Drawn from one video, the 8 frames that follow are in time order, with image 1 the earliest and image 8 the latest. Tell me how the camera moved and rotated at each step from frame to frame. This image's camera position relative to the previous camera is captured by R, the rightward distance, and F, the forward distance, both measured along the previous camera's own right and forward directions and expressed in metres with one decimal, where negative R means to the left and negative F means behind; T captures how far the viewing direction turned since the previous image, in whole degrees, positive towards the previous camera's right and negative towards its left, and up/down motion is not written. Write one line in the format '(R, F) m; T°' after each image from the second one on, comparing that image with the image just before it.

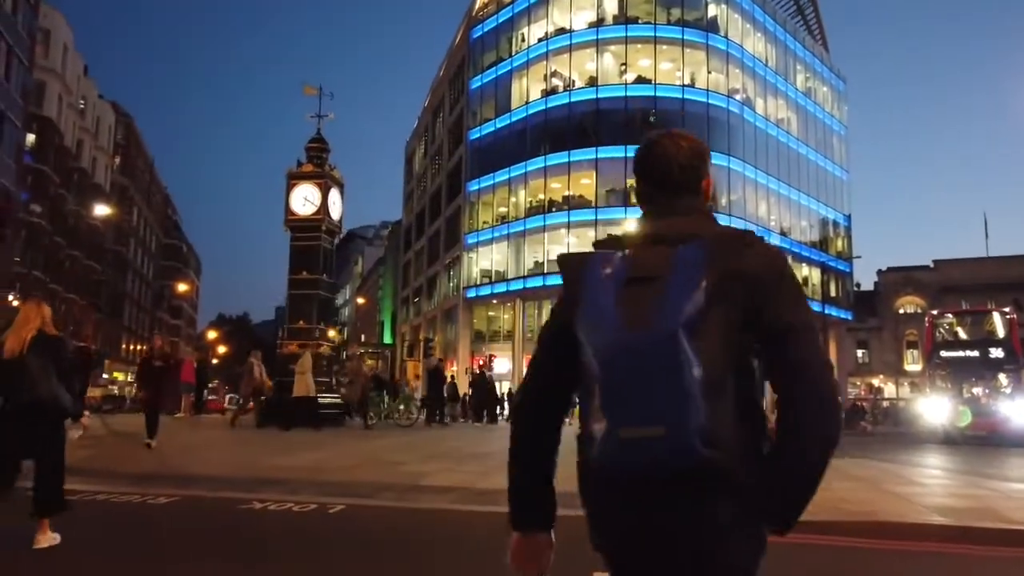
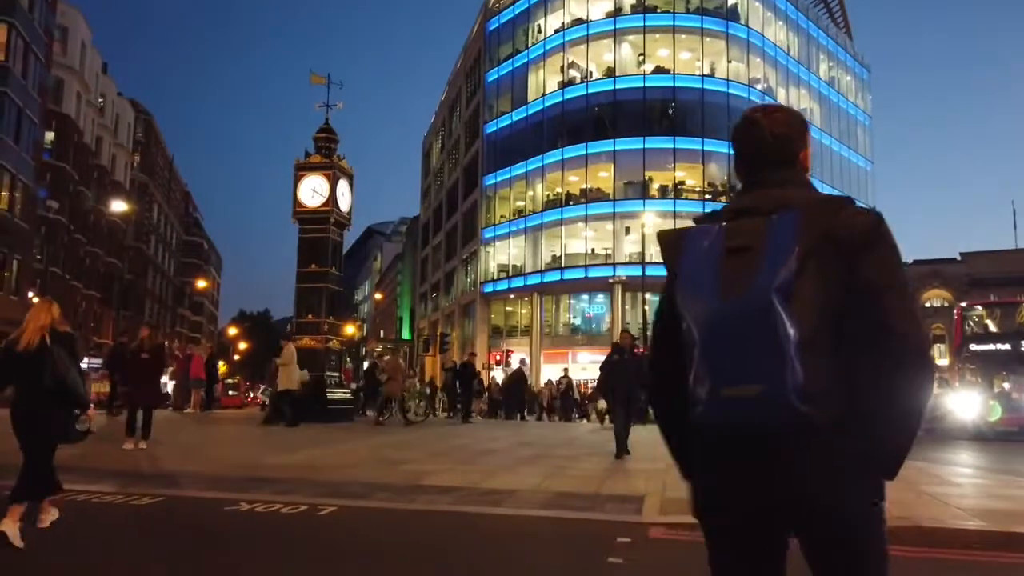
(+0.2, +0.5) m; -1°
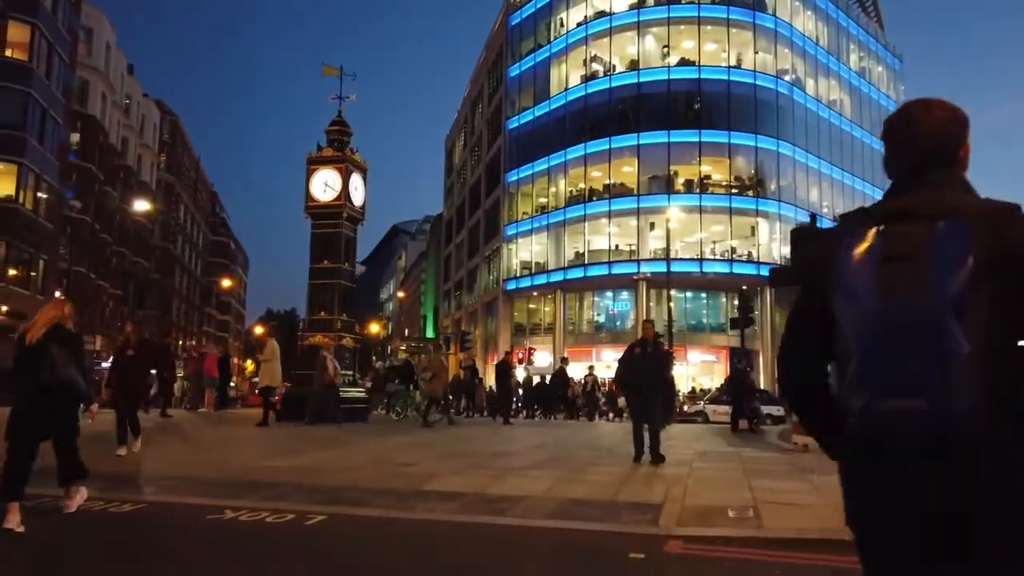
(+0.2, +0.6) m; -2°
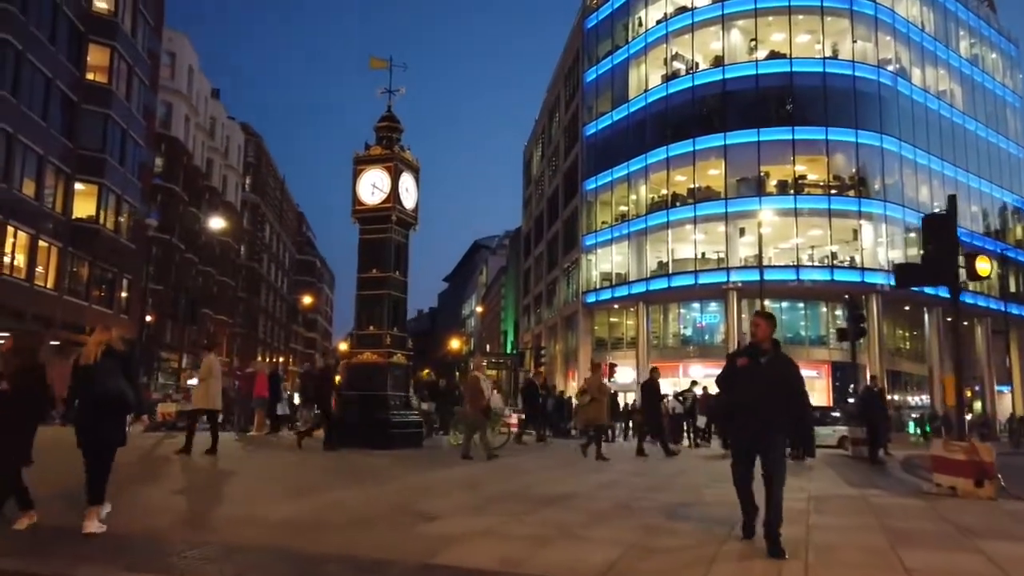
(+0.3, +2.0) m; -6°
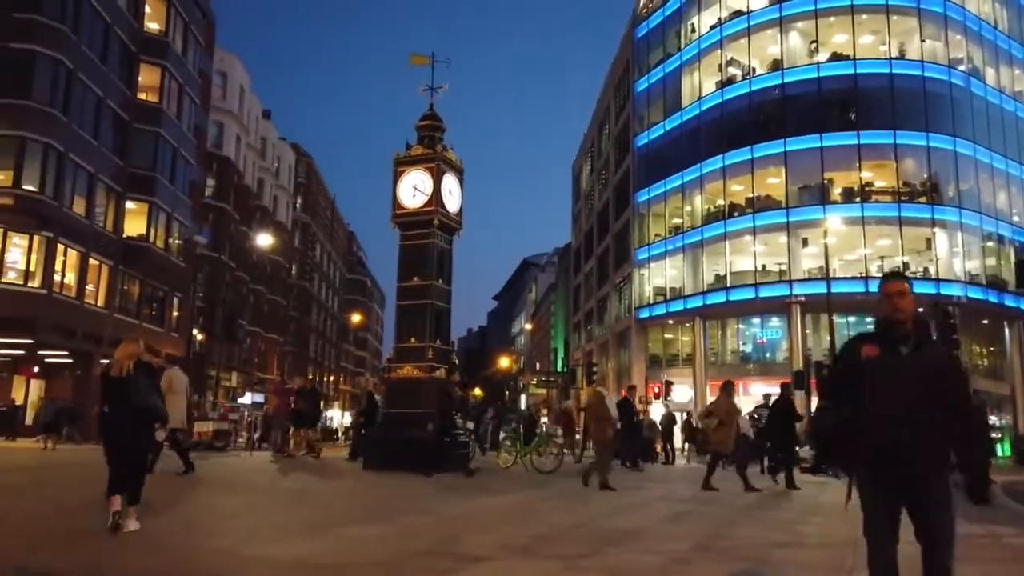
(-0.1, +1.2) m; -4°
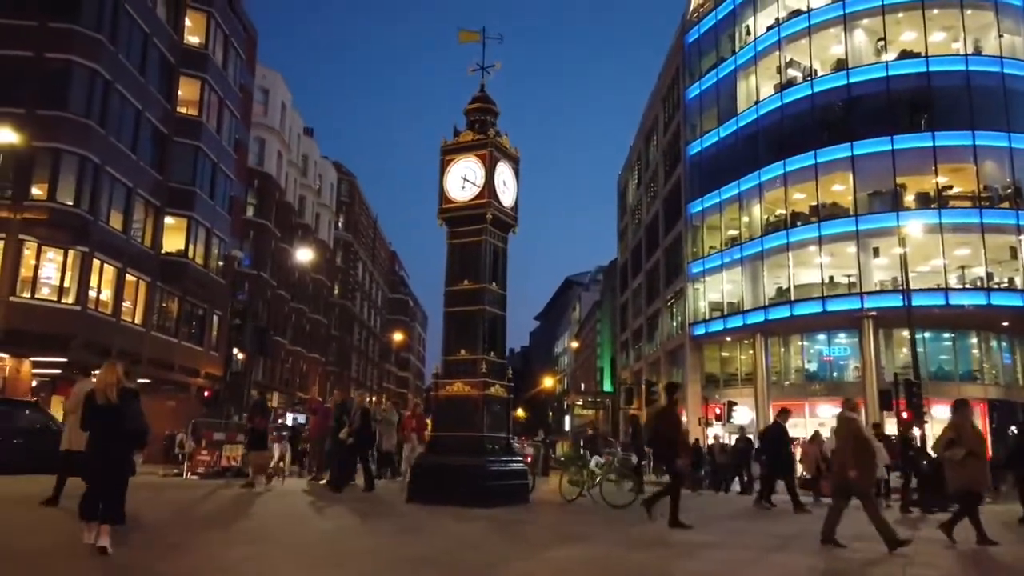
(-0.4, +1.9) m; -3°
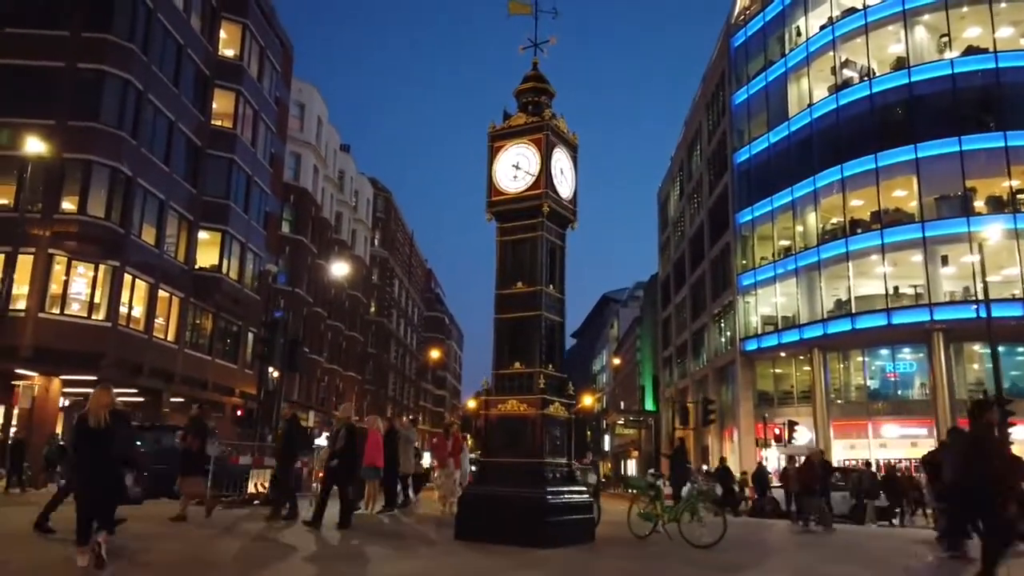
(-0.4, +1.6) m; -3°
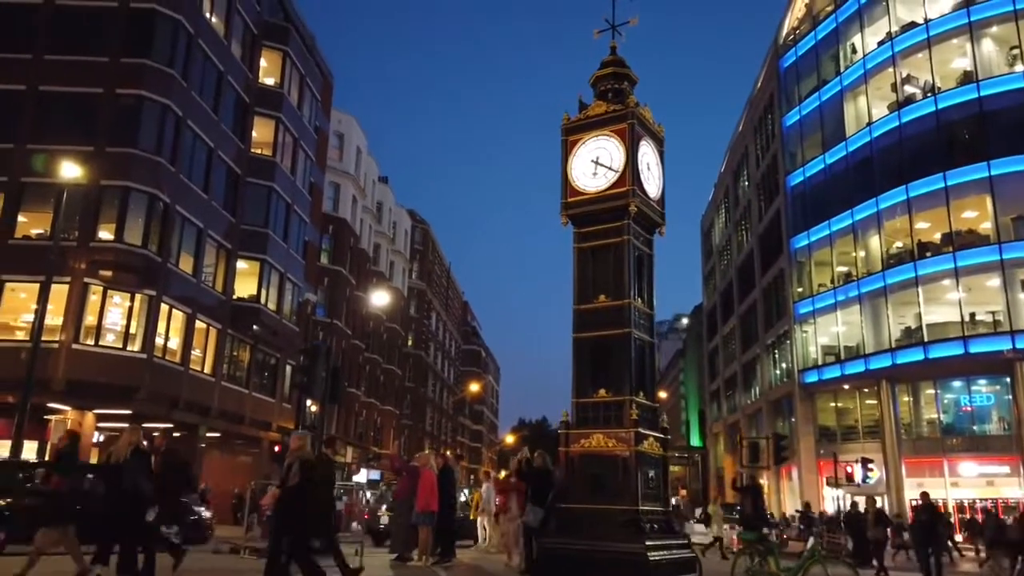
(-0.6, +1.5) m; -3°
